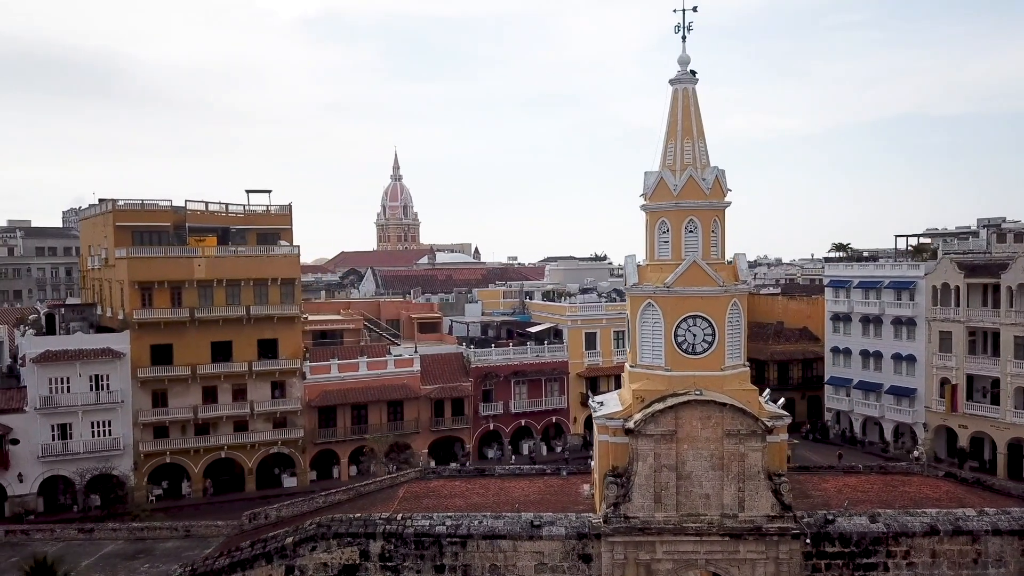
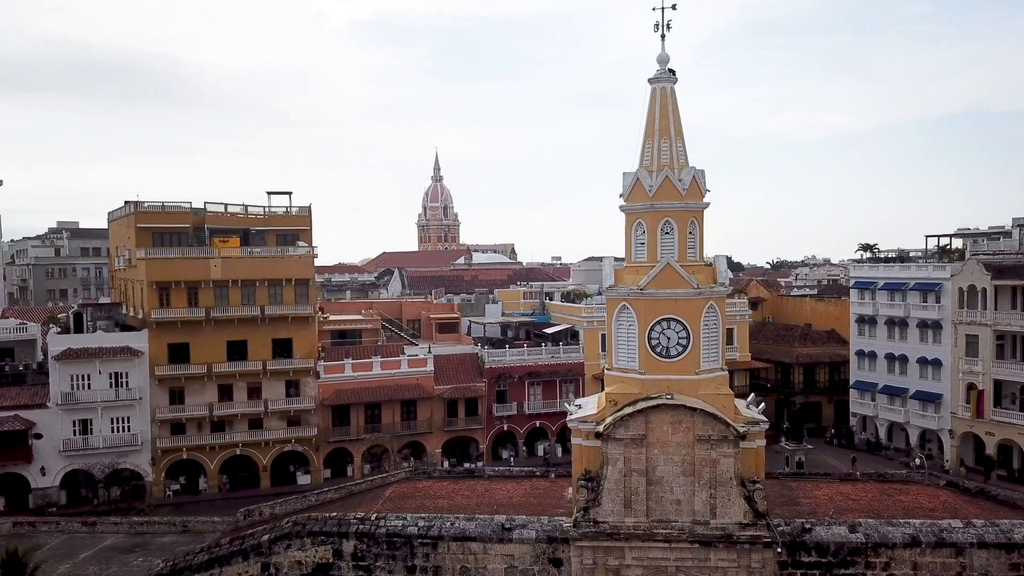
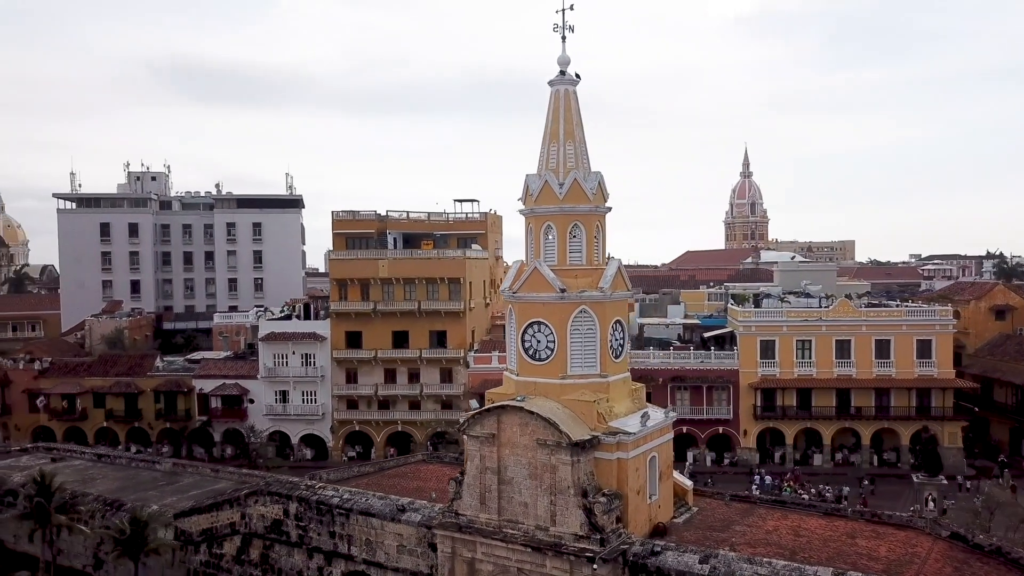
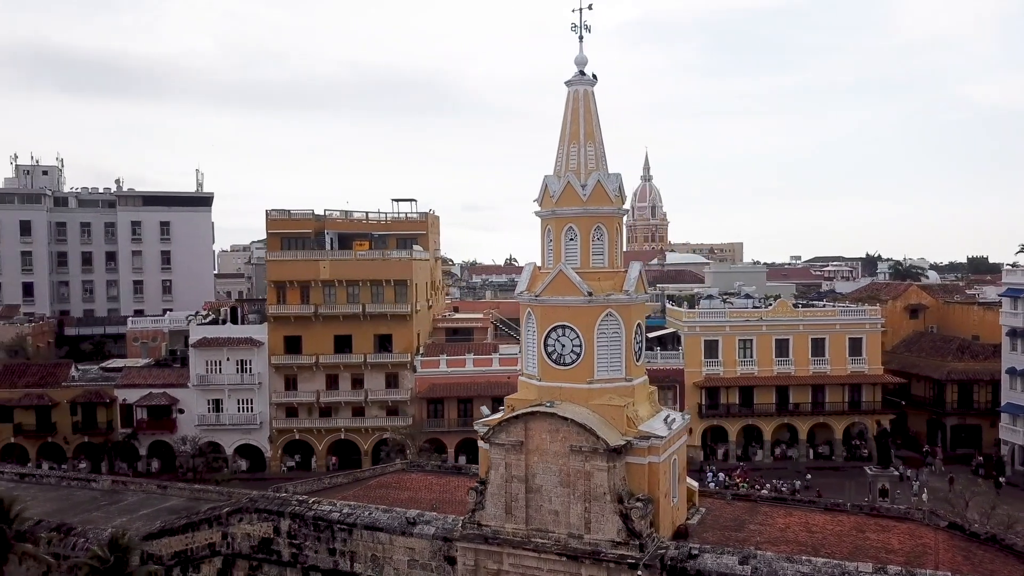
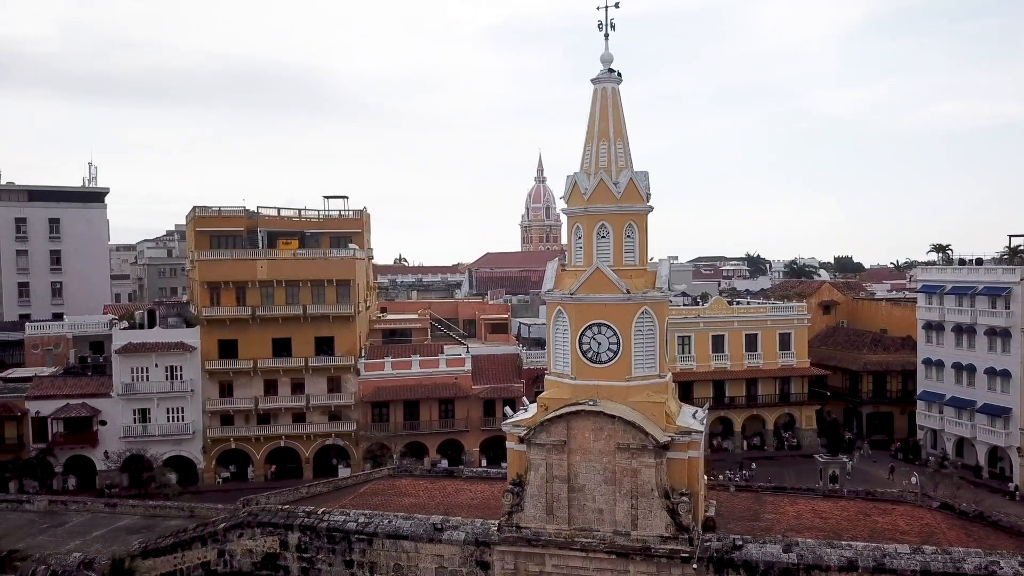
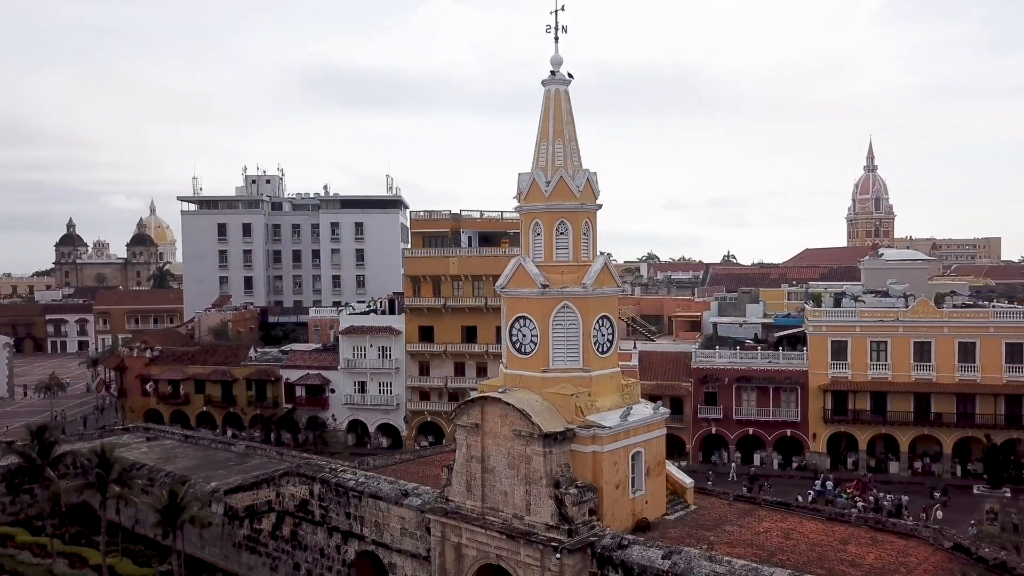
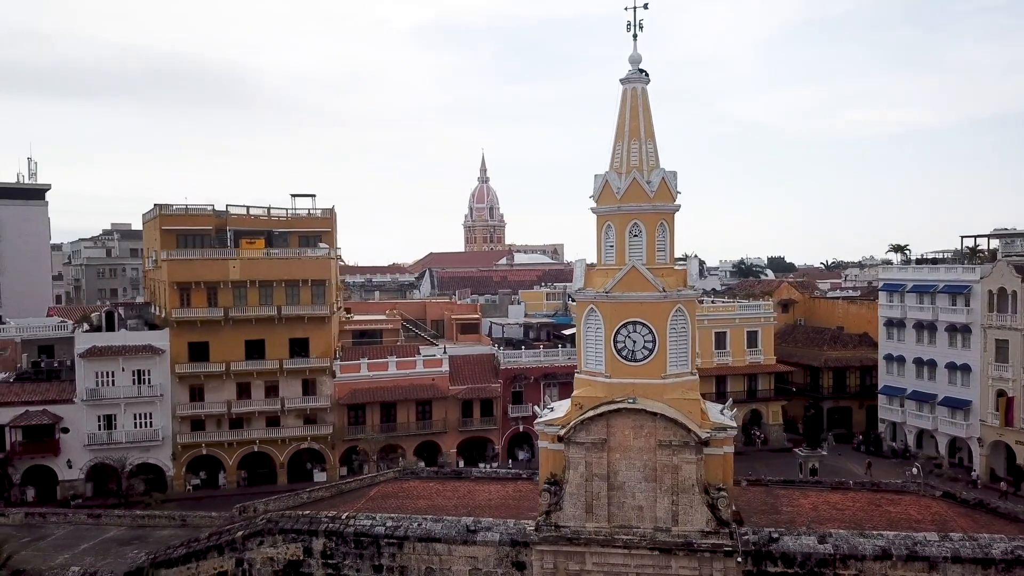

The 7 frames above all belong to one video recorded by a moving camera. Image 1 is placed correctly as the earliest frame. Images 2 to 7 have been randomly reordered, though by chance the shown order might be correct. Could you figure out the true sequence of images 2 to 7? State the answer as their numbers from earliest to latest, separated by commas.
2, 7, 5, 4, 3, 6
